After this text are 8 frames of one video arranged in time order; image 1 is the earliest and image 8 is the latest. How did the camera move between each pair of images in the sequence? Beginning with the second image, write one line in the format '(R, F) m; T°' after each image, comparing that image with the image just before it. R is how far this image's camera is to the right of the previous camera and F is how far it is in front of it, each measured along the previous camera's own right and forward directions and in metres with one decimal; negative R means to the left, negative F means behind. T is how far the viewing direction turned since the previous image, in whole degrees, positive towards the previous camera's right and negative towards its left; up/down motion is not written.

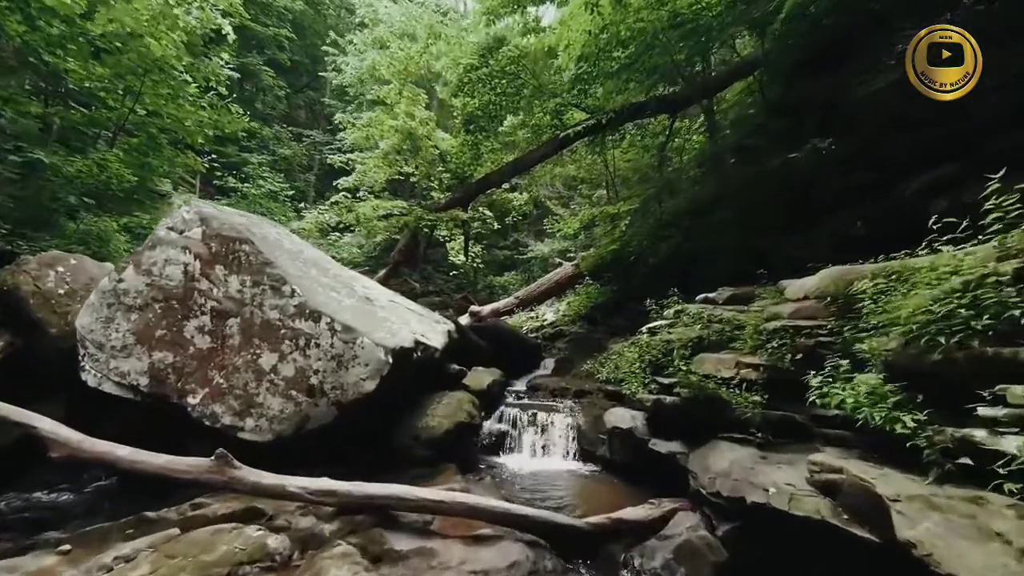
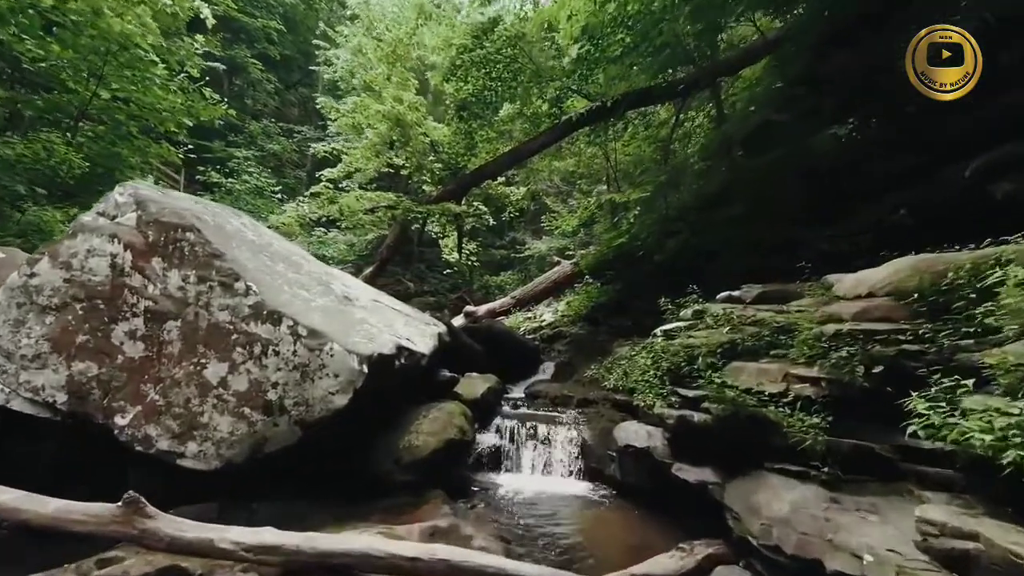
(0.0, +0.7) m; 0°
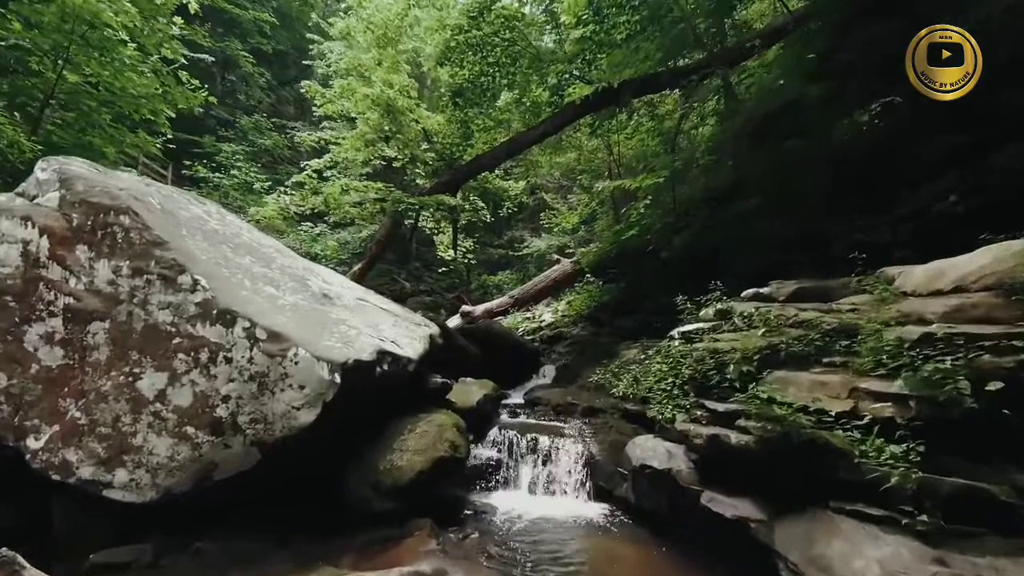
(0.0, +0.6) m; 0°
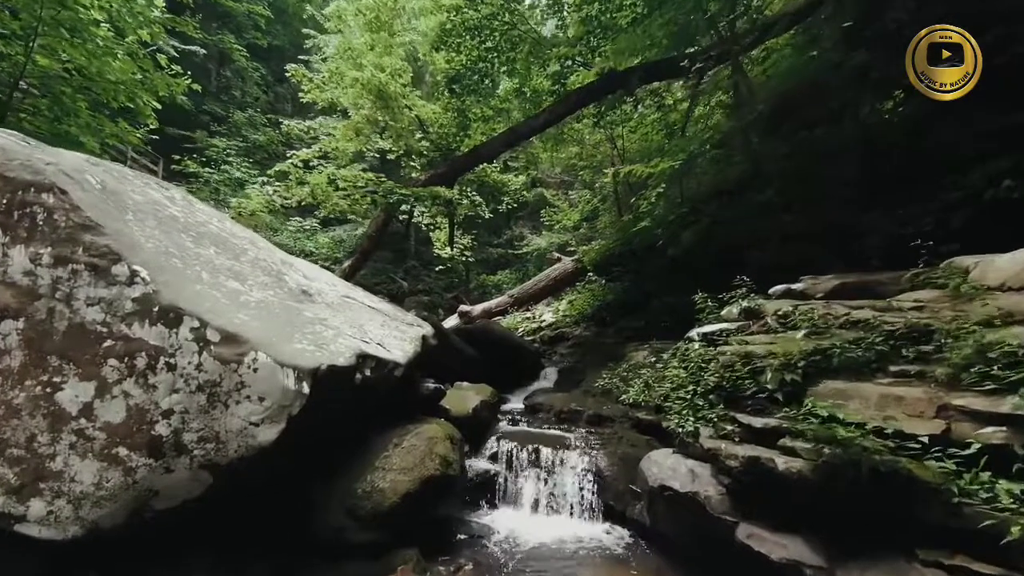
(0.0, +0.5) m; 0°
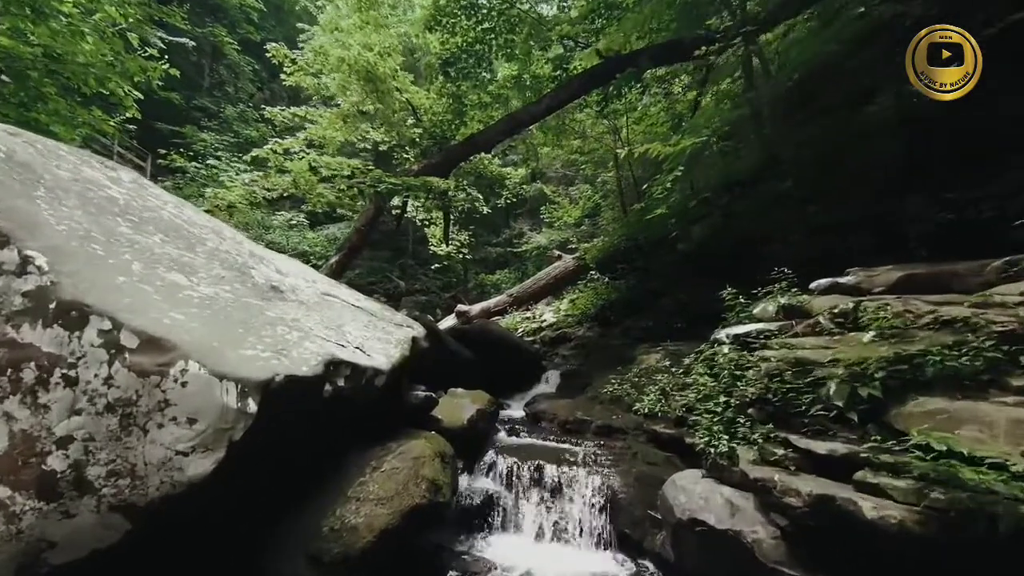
(0.0, +0.6) m; 0°
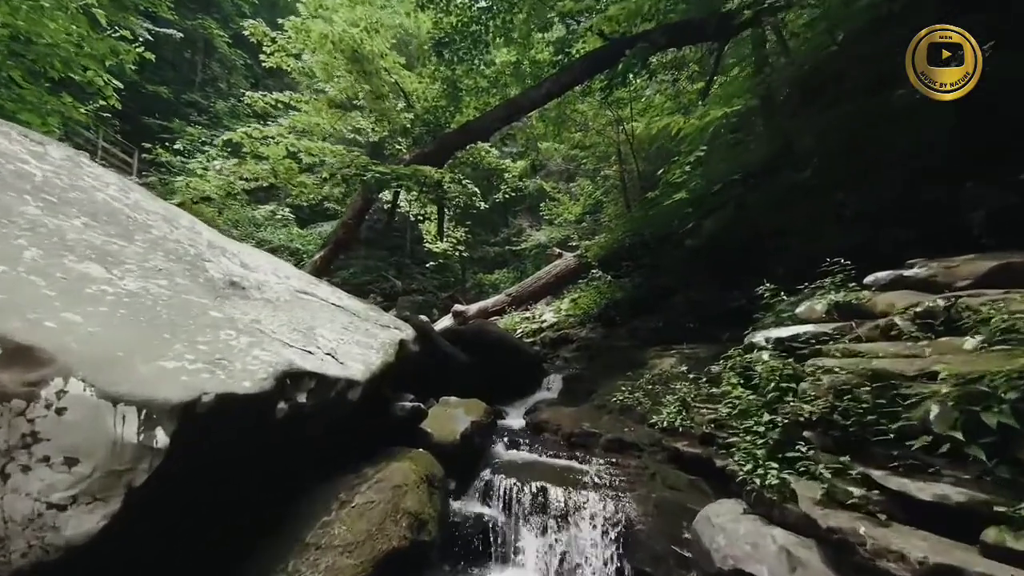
(0.0, +0.6) m; 0°
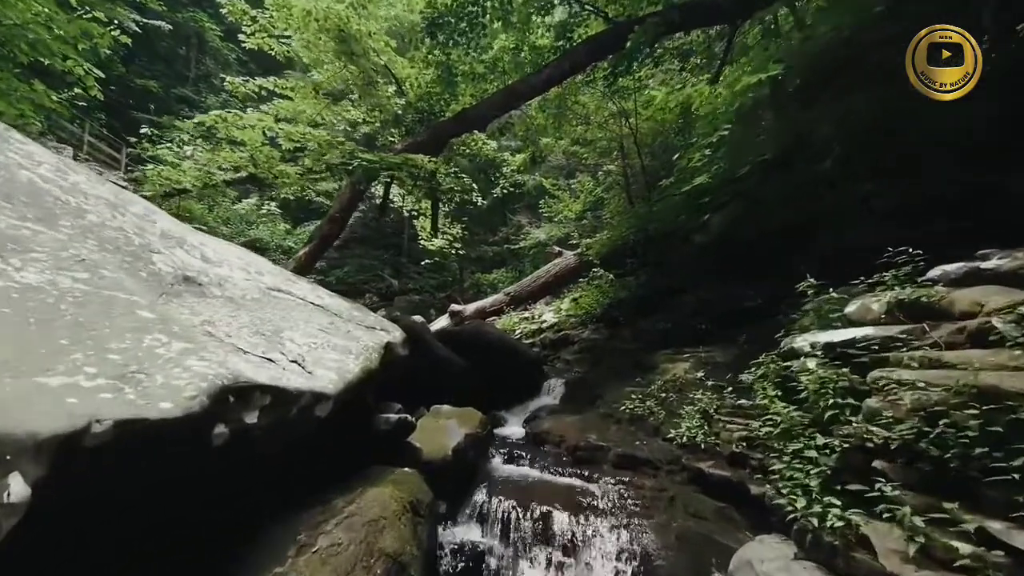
(0.0, +0.5) m; 0°
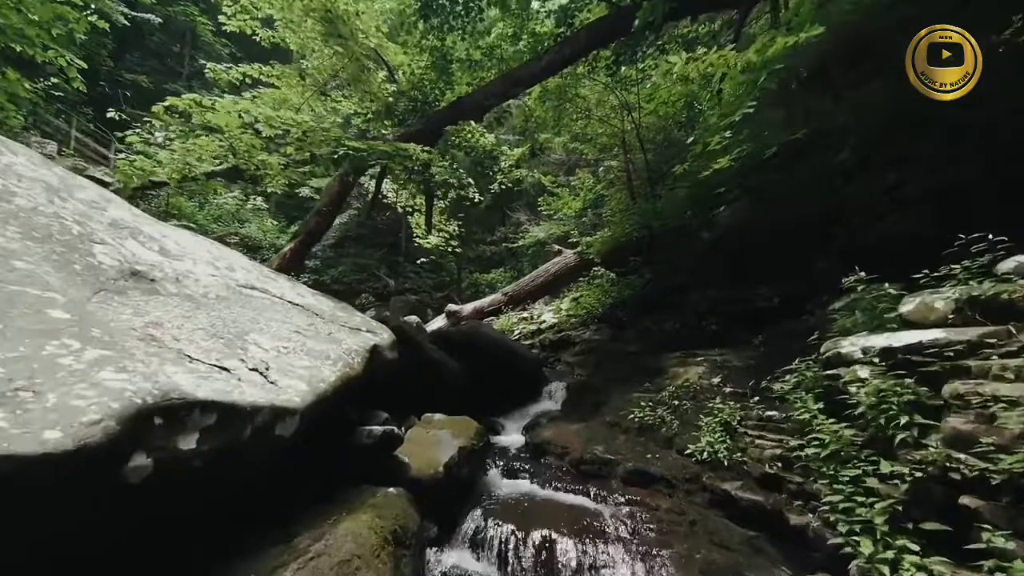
(0.0, +0.4) m; 0°
